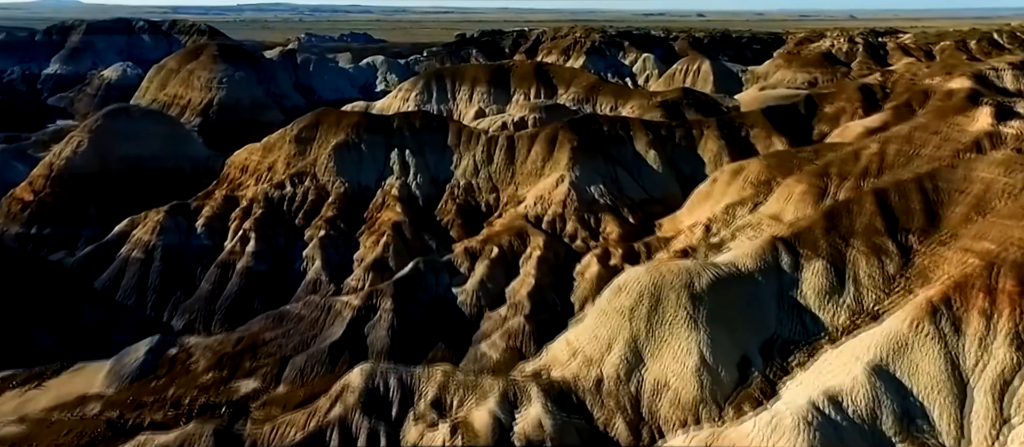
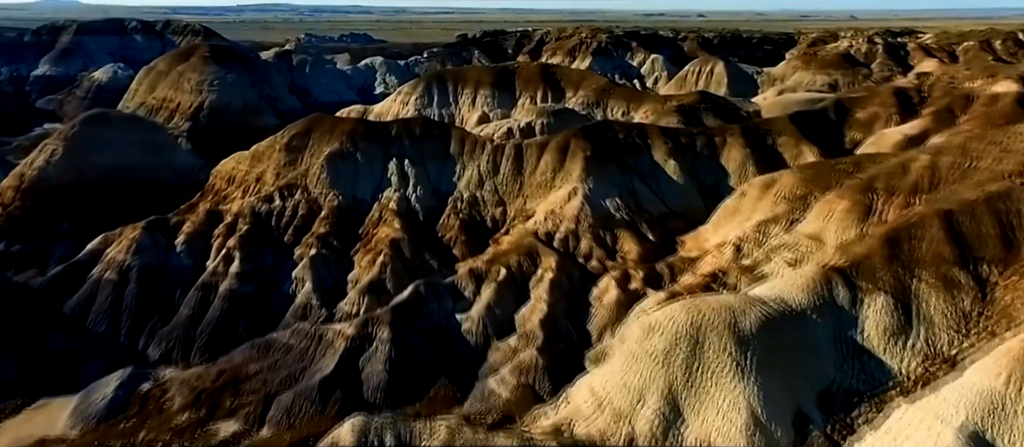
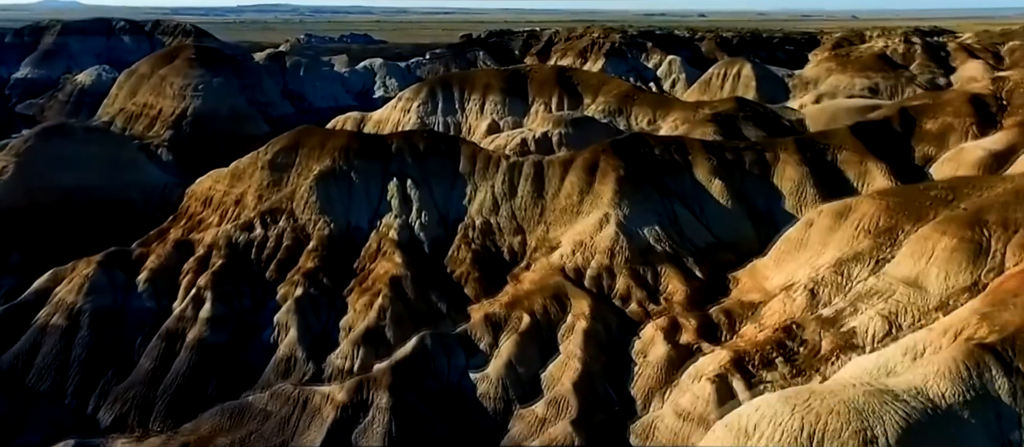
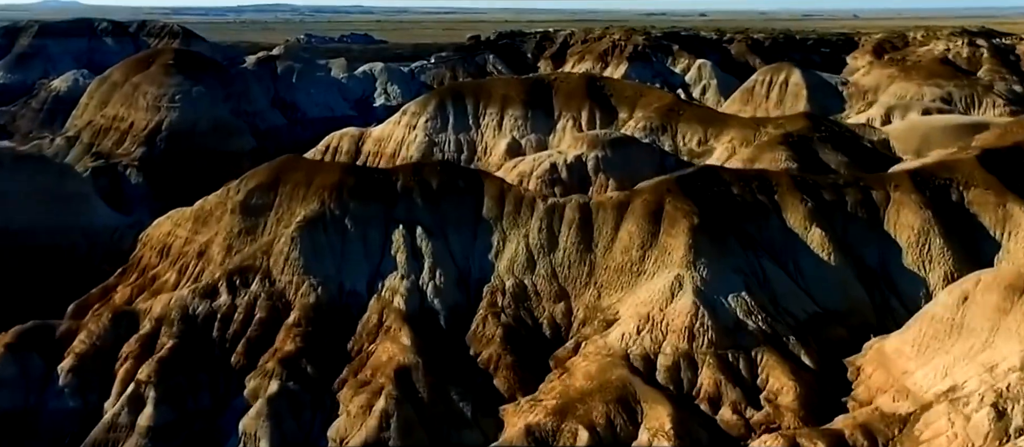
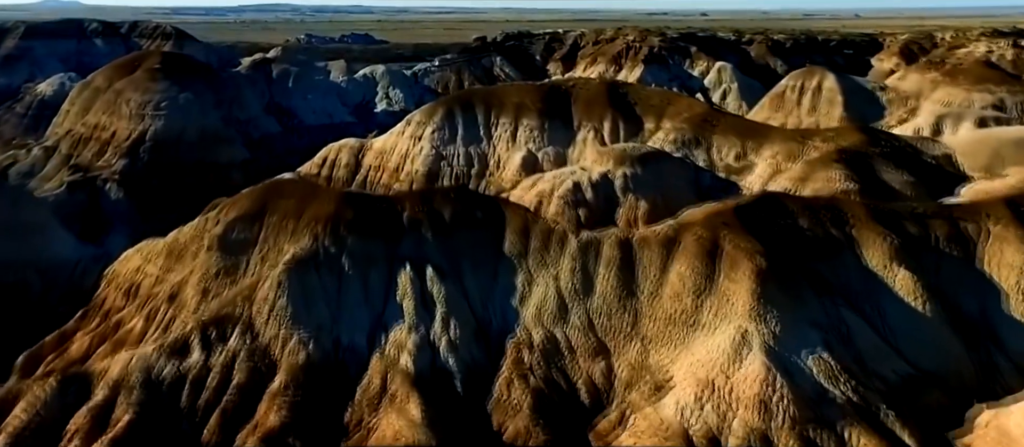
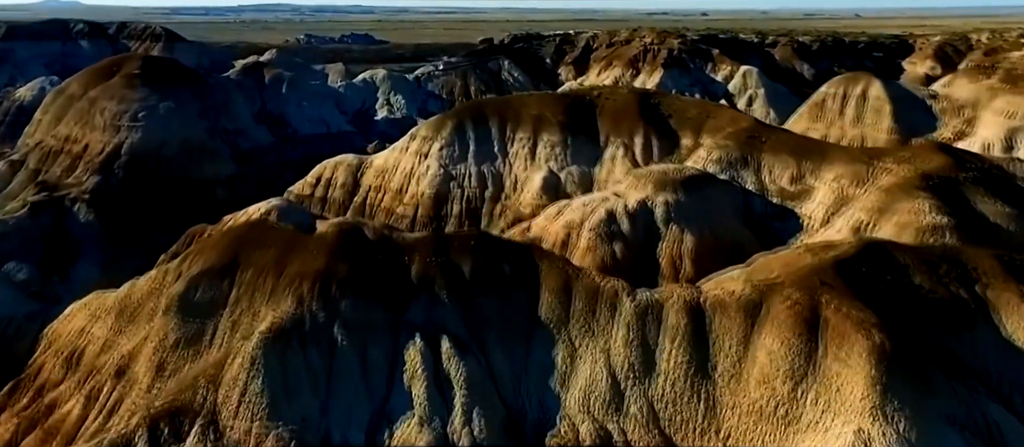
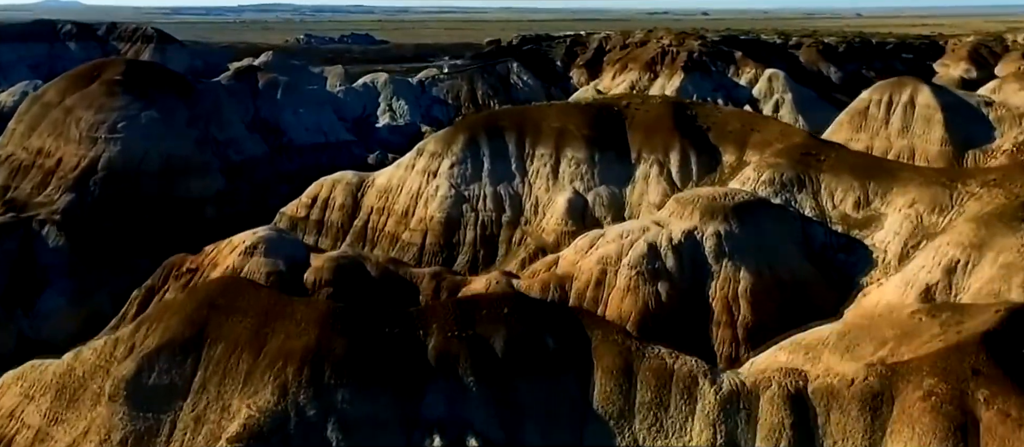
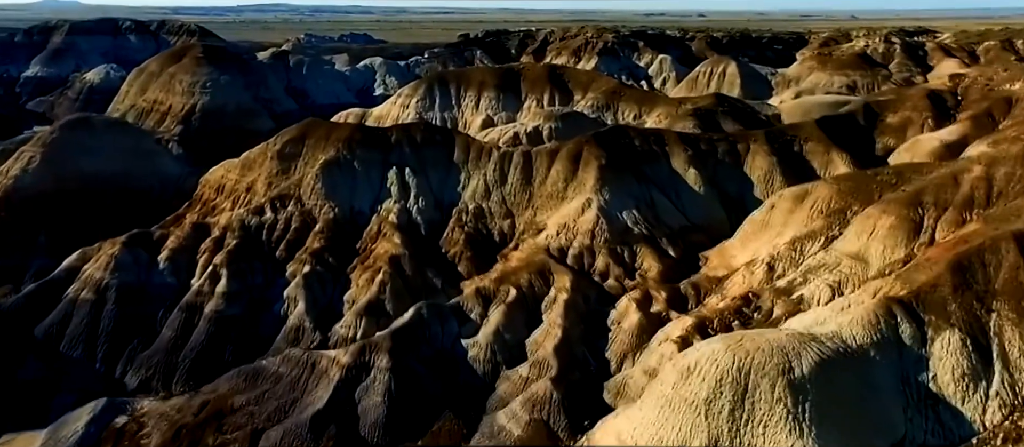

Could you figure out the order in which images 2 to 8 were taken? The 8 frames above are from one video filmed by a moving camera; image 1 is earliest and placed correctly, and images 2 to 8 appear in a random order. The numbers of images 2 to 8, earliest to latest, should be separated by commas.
2, 8, 3, 4, 5, 6, 7
